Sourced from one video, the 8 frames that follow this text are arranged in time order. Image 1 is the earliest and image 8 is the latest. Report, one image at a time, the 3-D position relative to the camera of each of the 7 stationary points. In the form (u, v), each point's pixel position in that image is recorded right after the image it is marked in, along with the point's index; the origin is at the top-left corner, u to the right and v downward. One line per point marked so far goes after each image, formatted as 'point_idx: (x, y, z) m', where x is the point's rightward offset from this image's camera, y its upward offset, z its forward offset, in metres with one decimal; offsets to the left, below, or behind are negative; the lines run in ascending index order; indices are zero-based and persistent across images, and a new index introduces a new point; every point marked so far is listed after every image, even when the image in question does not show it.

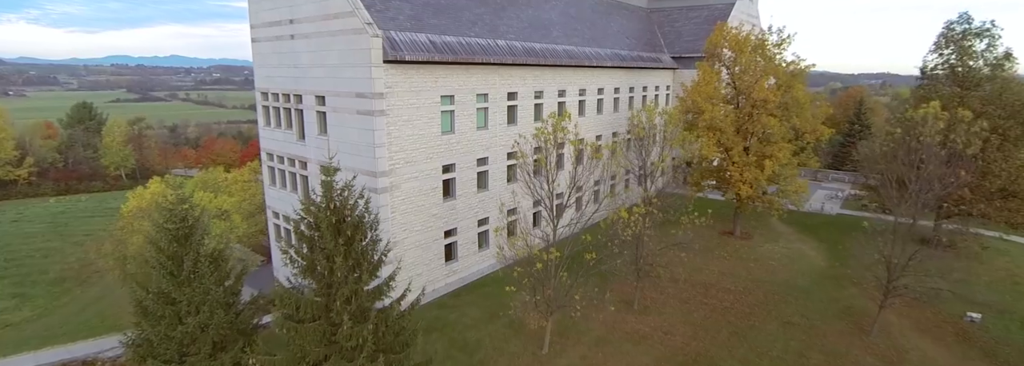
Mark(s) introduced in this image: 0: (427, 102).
0: (-3.1, +3.0, +19.6) m
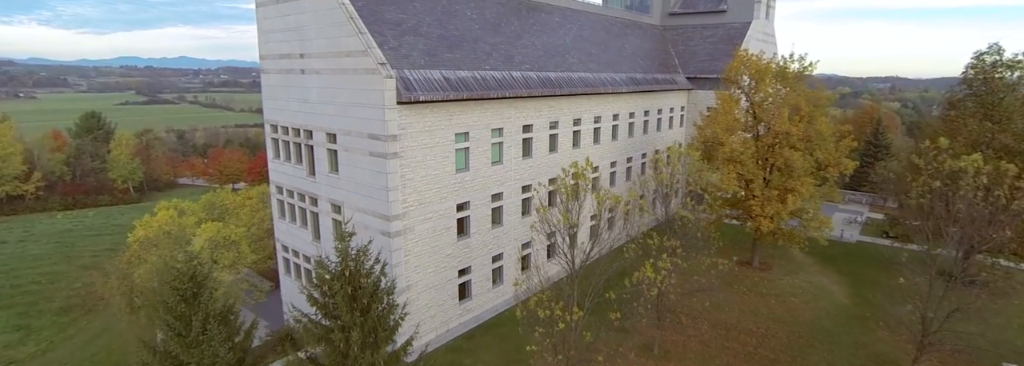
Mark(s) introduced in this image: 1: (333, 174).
0: (-2.5, +1.5, +19.0) m
1: (-6.6, +0.3, +19.7) m
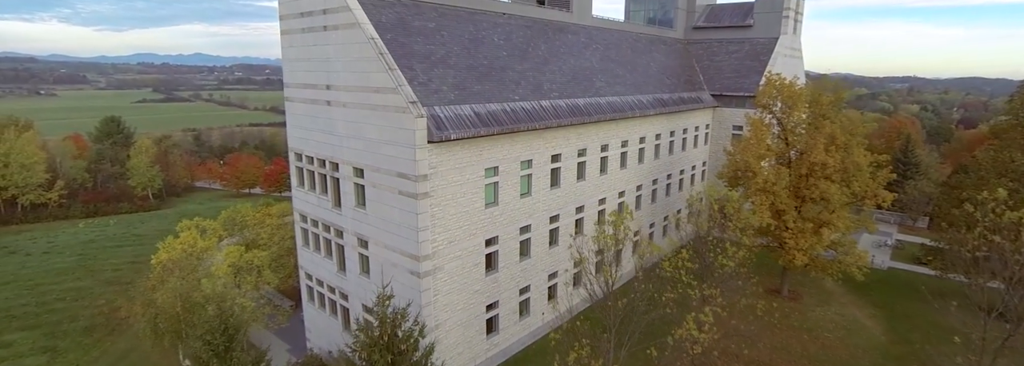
0: (-1.4, +0.2, +18.6) m
1: (-5.5, -0.9, +19.4) m
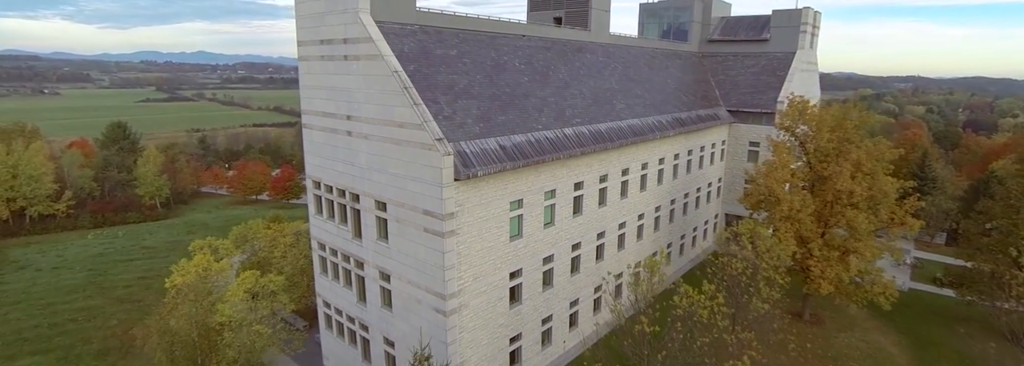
0: (-0.5, -1.0, +18.2) m
1: (-4.6, -2.1, +19.0) m
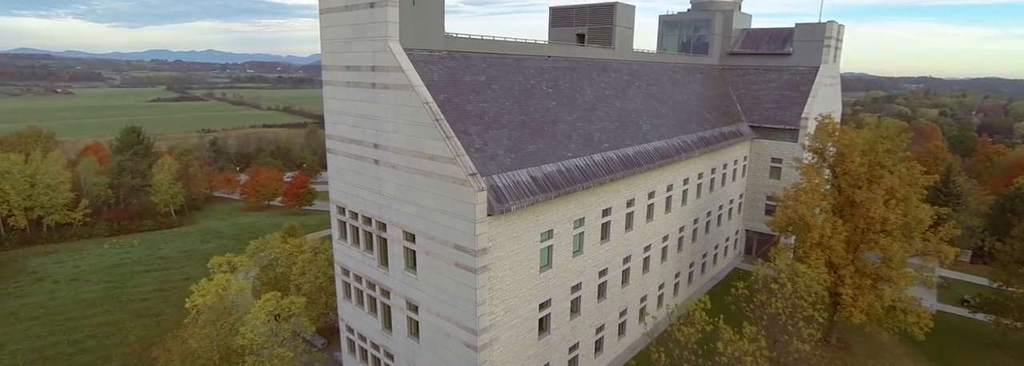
0: (+0.5, -2.0, +17.9) m
1: (-3.6, -3.1, +18.8) m
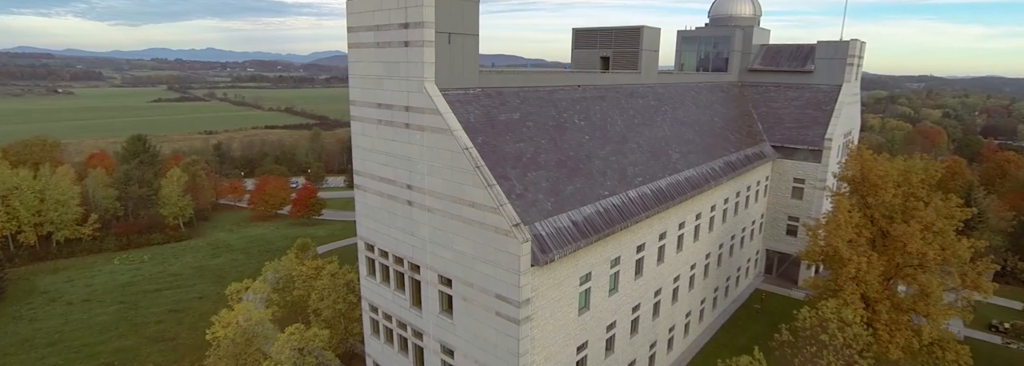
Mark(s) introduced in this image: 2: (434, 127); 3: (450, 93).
0: (+1.8, -3.5, +17.4) m
1: (-2.3, -4.6, +18.3) m
2: (-2.5, +1.8, +17.0) m
3: (-2.1, +3.0, +18.0) m
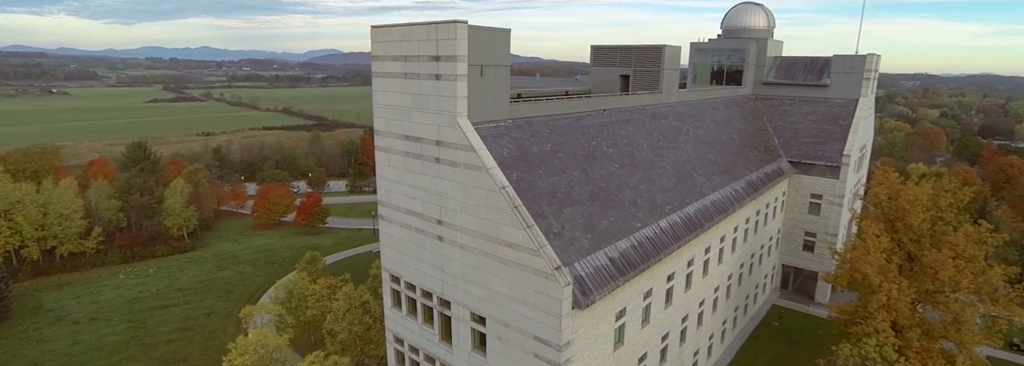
0: (+2.9, -4.7, +17.0) m
1: (-1.2, -5.8, +17.9) m
2: (-1.4, +0.6, +16.5) m
3: (-1.0, +1.9, +17.5) m
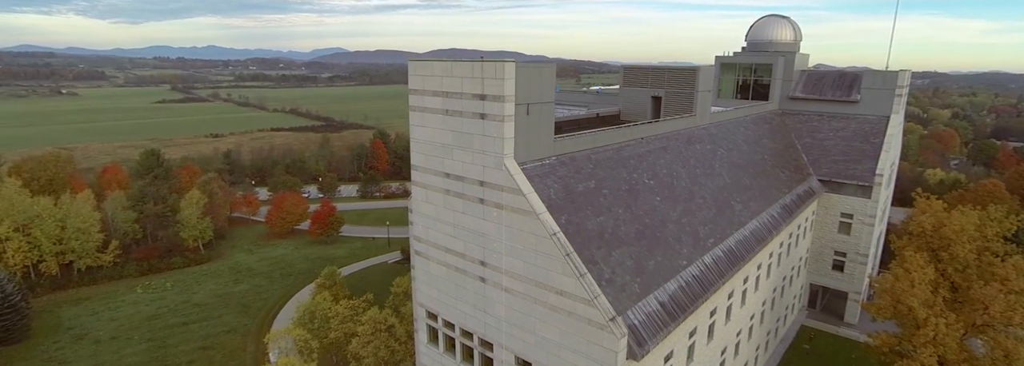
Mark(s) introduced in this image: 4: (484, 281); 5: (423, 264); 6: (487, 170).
0: (+4.4, -6.0, +16.5) m
1: (+0.3, -7.1, +17.4) m
2: (+0.1, -0.7, +16.0) m
3: (+0.5, +0.6, +17.0) m
4: (-0.9, -3.2, +17.6) m
5: (-3.3, -3.0, +20.0) m
6: (-0.8, +0.4, +16.6) m
